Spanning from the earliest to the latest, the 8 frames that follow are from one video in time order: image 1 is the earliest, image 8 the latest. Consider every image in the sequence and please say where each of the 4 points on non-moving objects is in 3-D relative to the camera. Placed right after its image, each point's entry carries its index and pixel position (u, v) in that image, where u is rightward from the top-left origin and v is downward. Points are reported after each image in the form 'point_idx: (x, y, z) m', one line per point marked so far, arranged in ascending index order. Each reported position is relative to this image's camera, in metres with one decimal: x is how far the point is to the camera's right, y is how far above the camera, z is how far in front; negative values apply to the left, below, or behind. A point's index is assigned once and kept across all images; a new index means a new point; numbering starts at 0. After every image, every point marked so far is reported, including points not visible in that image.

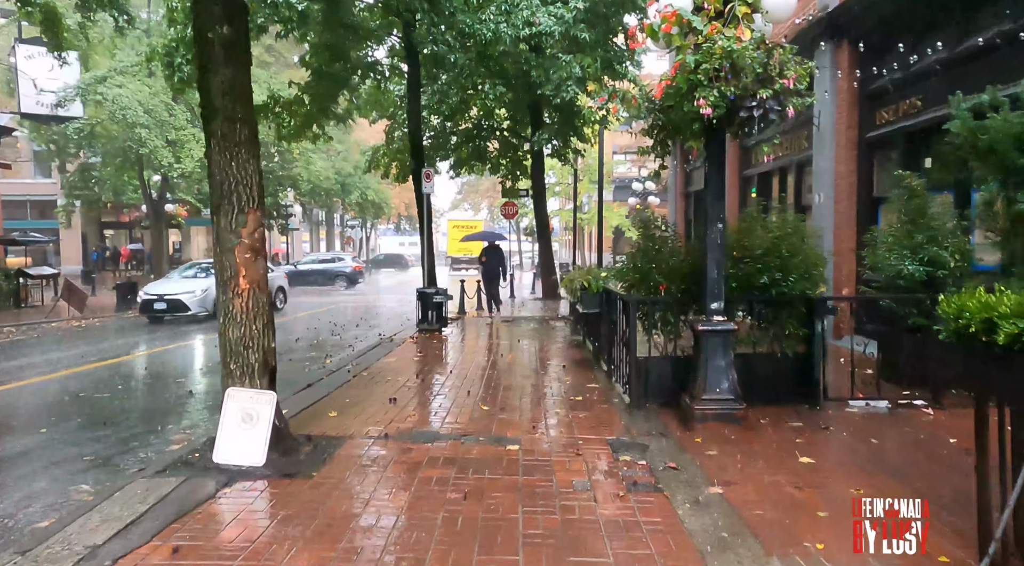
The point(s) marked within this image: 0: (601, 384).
0: (+1.1, -1.2, +9.3) m
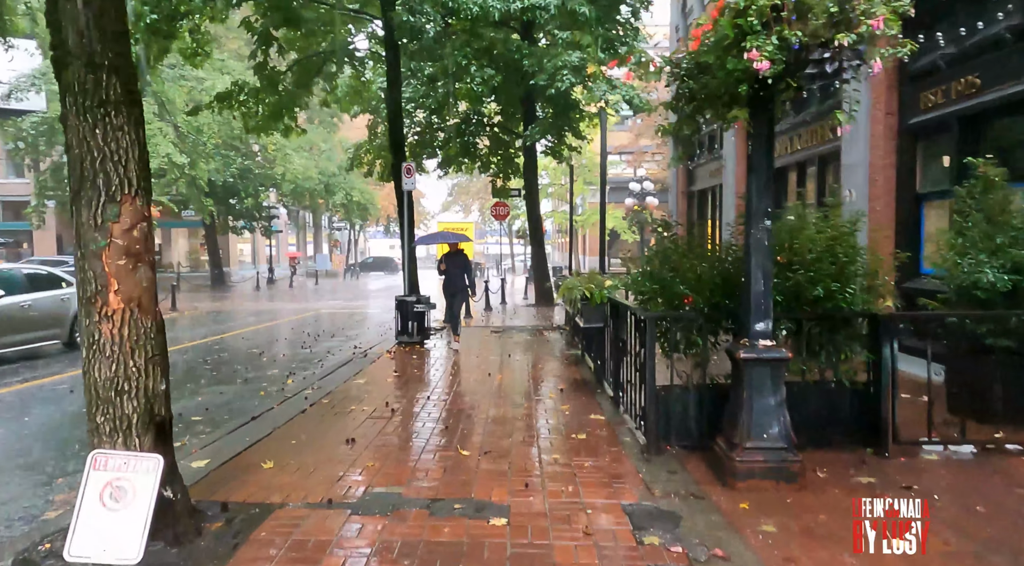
0: (+1.0, -1.3, +7.8) m
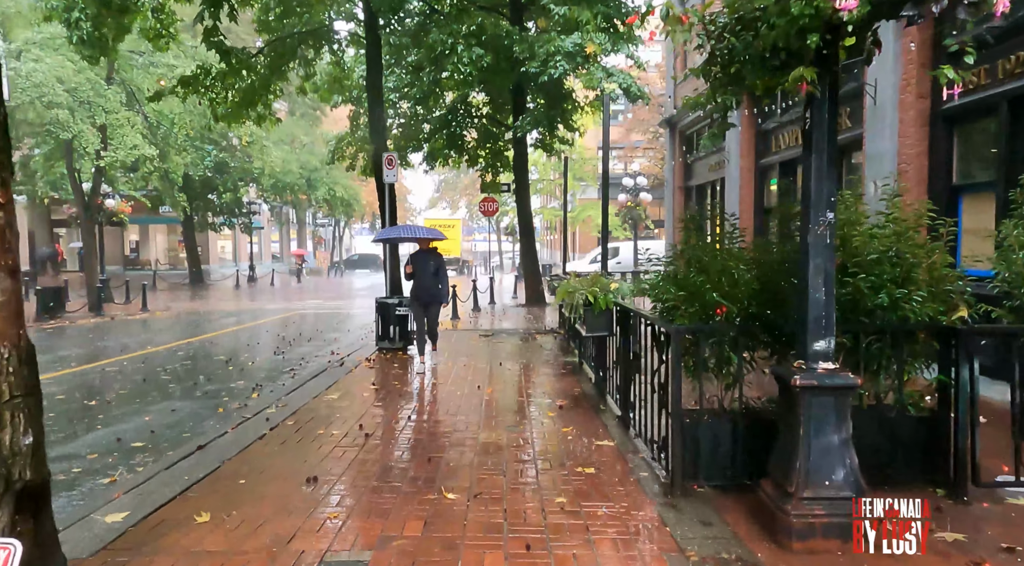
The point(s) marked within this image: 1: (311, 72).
0: (+0.9, -1.4, +6.7) m
1: (-4.4, +4.6, +16.9) m
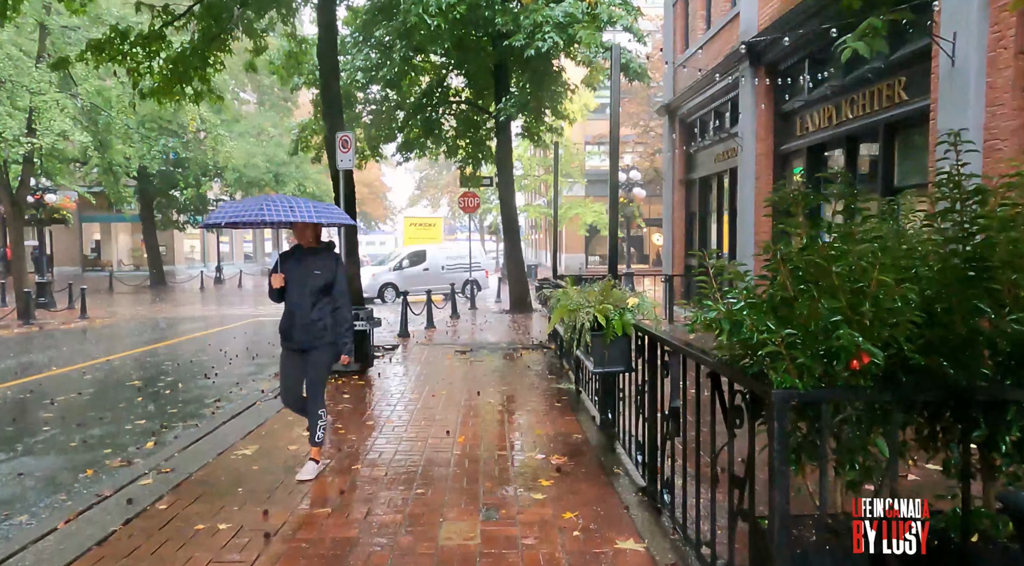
0: (+0.8, -1.5, +4.5) m
1: (-4.7, +4.5, +14.6) m
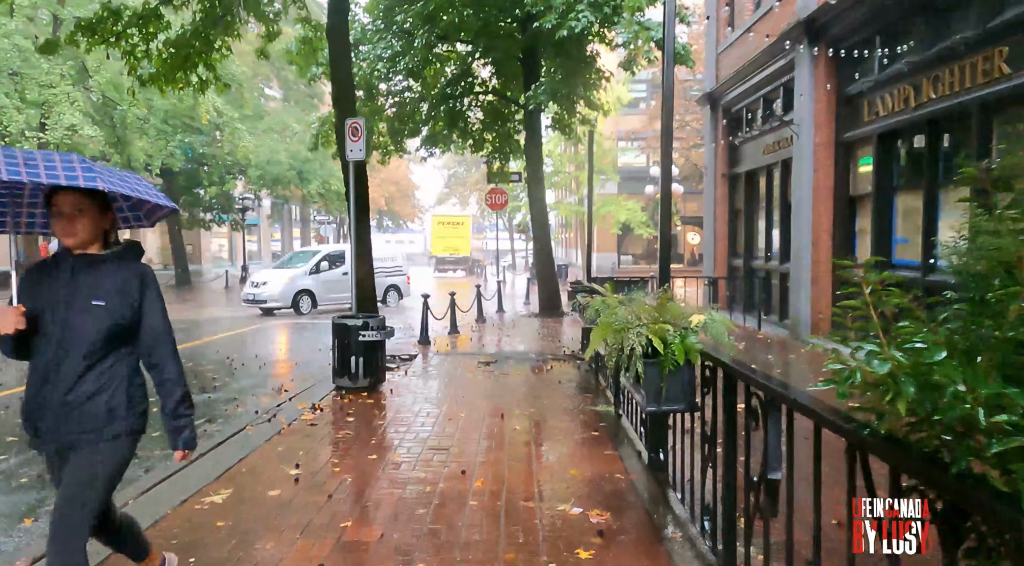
0: (+0.9, -1.5, +3.3) m
1: (-4.2, +4.5, +13.6) m
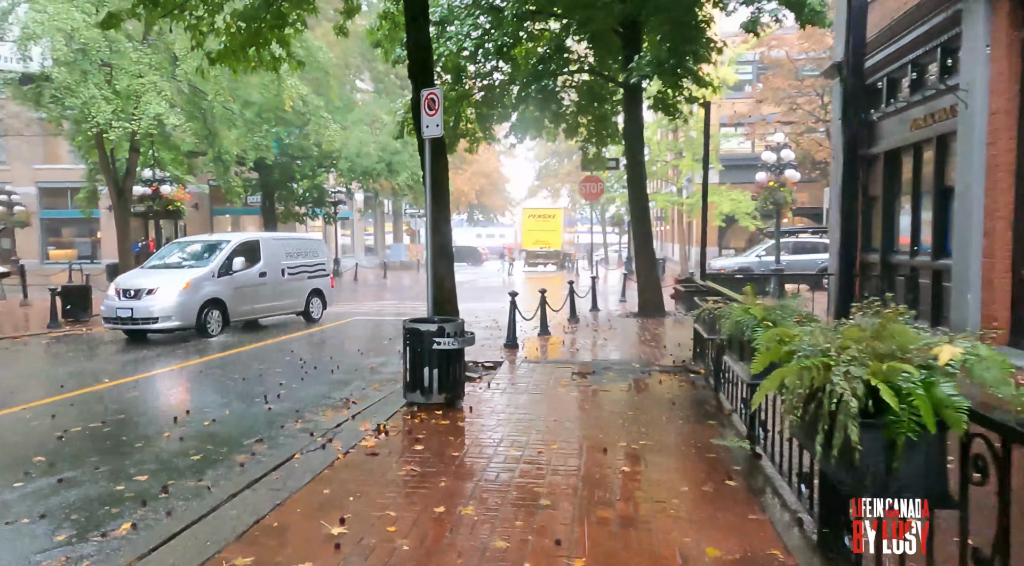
0: (+1.2, -1.6, +1.7) m
1: (-2.6, +4.6, +12.5) m
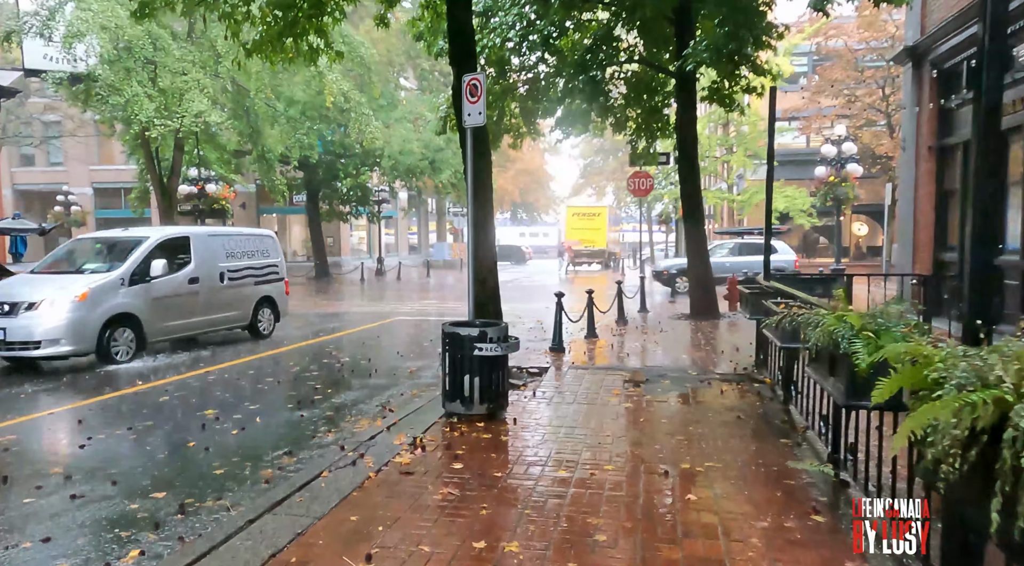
0: (+1.3, -1.6, +1.0) m
1: (-1.8, +4.6, +11.9) m
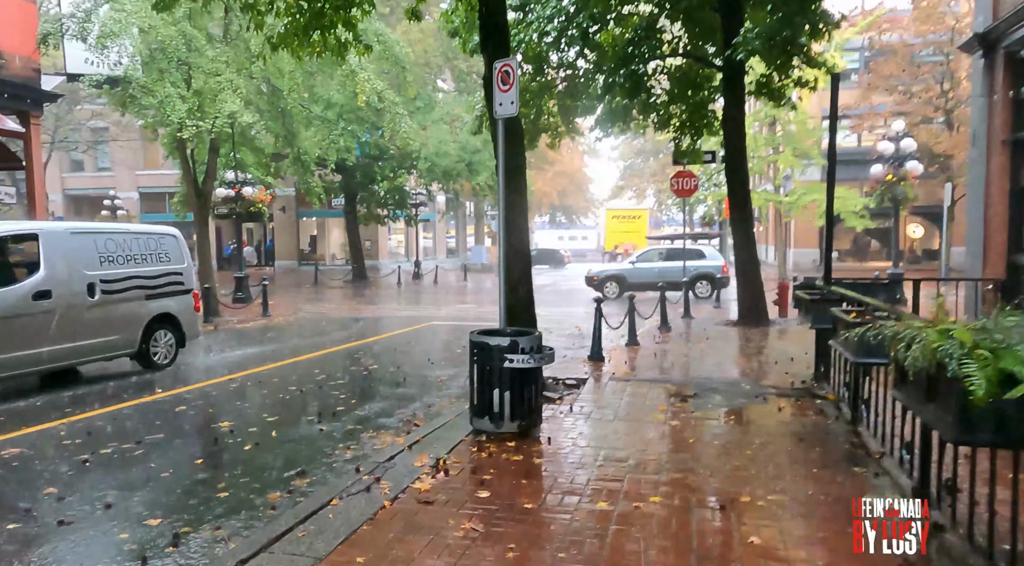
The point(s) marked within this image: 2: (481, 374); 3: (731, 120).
0: (+1.3, -1.6, +0.3) m
1: (-1.3, +4.5, +11.4) m
2: (-0.2, -0.8, +6.3) m
3: (+4.1, +3.1, +14.4) m
